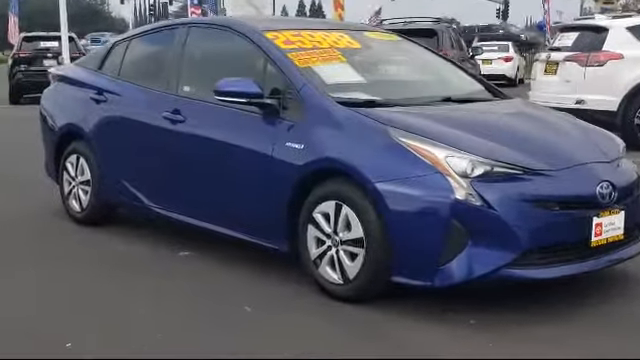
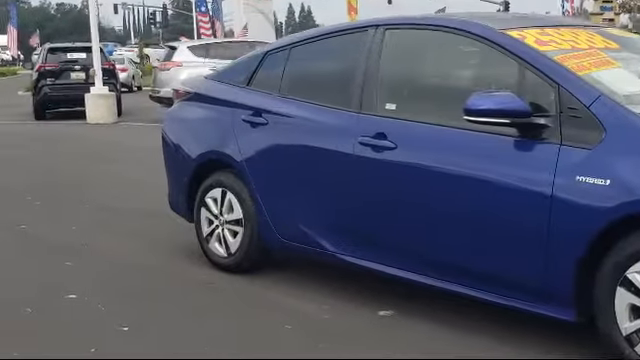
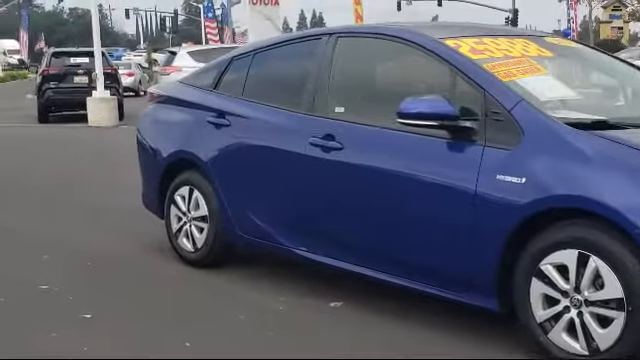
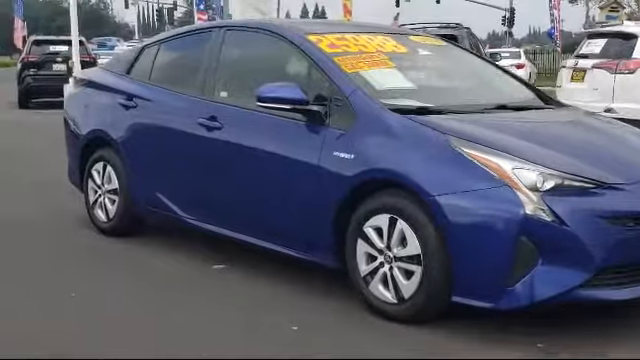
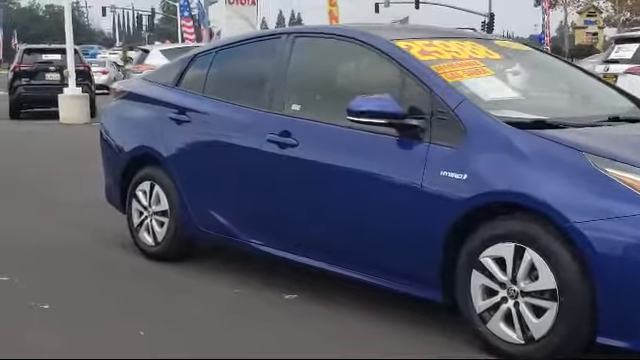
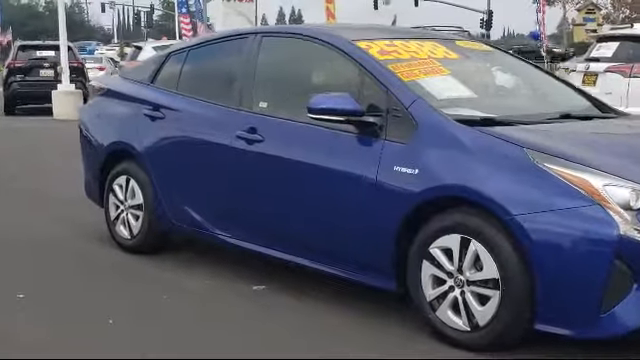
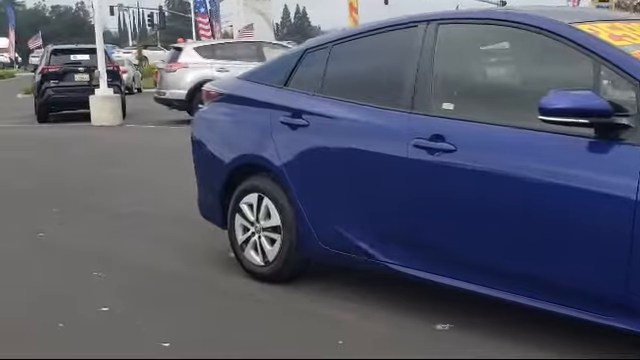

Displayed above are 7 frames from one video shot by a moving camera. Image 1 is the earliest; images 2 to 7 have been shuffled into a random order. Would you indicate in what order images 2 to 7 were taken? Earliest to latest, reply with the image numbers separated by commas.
4, 6, 5, 3, 2, 7
